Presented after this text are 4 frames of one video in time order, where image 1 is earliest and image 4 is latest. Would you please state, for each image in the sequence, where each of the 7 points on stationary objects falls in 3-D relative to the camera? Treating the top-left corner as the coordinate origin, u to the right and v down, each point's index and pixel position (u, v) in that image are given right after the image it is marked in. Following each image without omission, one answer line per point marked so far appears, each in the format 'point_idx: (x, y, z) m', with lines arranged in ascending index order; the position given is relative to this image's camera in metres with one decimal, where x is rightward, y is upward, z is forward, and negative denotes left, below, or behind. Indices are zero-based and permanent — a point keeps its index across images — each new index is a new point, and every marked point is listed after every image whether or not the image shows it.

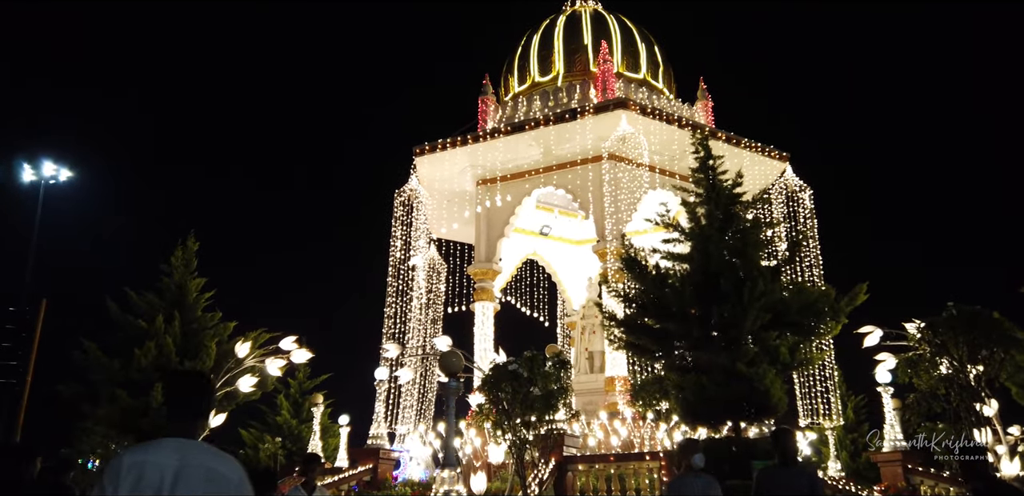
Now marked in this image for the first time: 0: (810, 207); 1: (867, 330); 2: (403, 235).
0: (+6.0, +0.8, +16.0) m
1: (+4.0, -0.9, +8.9) m
2: (-2.5, +0.3, +17.6) m
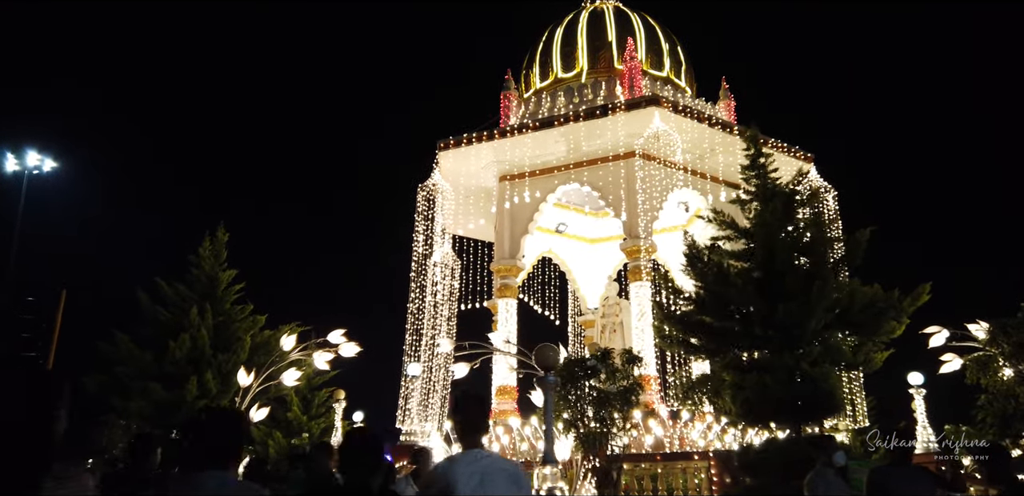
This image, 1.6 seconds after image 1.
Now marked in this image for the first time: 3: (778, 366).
0: (+6.6, +0.8, +16.0) m
1: (+4.7, -0.9, +8.9) m
2: (-2.0, +0.4, +17.4) m
3: (+3.0, -1.3, +8.9) m
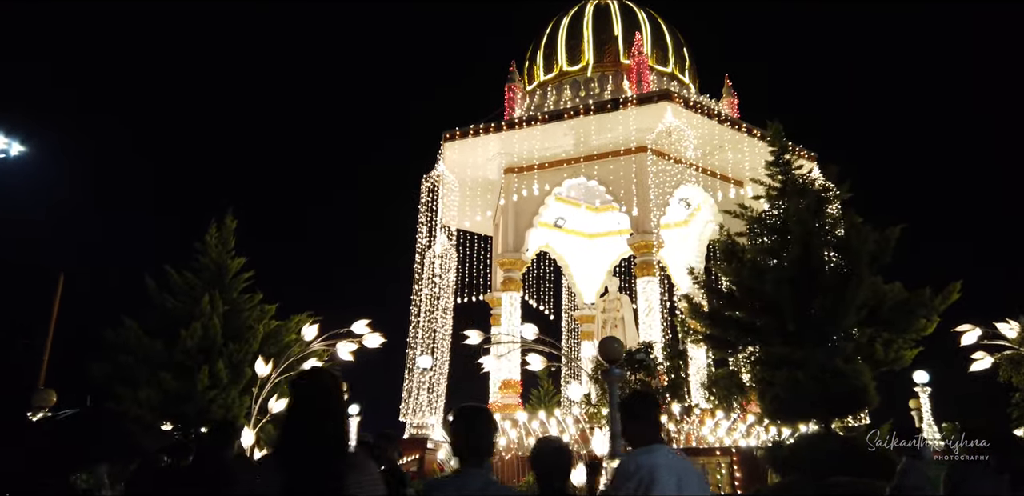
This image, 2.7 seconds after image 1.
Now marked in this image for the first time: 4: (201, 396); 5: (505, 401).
0: (+6.7, +0.8, +16.1) m
1: (+5.1, -0.9, +8.9) m
2: (-1.9, +0.6, +17.2) m
3: (+3.4, -1.3, +8.9) m
4: (-4.3, -2.0, +11.0) m
5: (-0.1, -3.0, +15.6) m
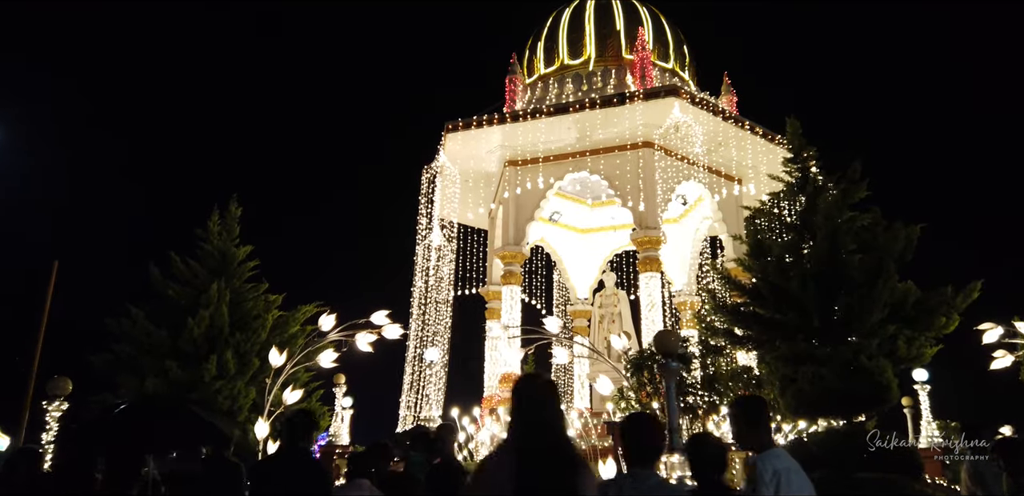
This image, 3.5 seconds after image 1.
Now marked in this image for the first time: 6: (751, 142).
0: (+6.8, +0.9, +16.2) m
1: (+5.4, -0.9, +9.0) m
2: (-1.9, +0.8, +17.0) m
3: (+3.7, -1.2, +8.9) m
4: (-4.1, -1.9, +10.7) m
5: (-0.1, -2.9, +15.5) m
6: (+4.8, +2.1, +15.8) m
